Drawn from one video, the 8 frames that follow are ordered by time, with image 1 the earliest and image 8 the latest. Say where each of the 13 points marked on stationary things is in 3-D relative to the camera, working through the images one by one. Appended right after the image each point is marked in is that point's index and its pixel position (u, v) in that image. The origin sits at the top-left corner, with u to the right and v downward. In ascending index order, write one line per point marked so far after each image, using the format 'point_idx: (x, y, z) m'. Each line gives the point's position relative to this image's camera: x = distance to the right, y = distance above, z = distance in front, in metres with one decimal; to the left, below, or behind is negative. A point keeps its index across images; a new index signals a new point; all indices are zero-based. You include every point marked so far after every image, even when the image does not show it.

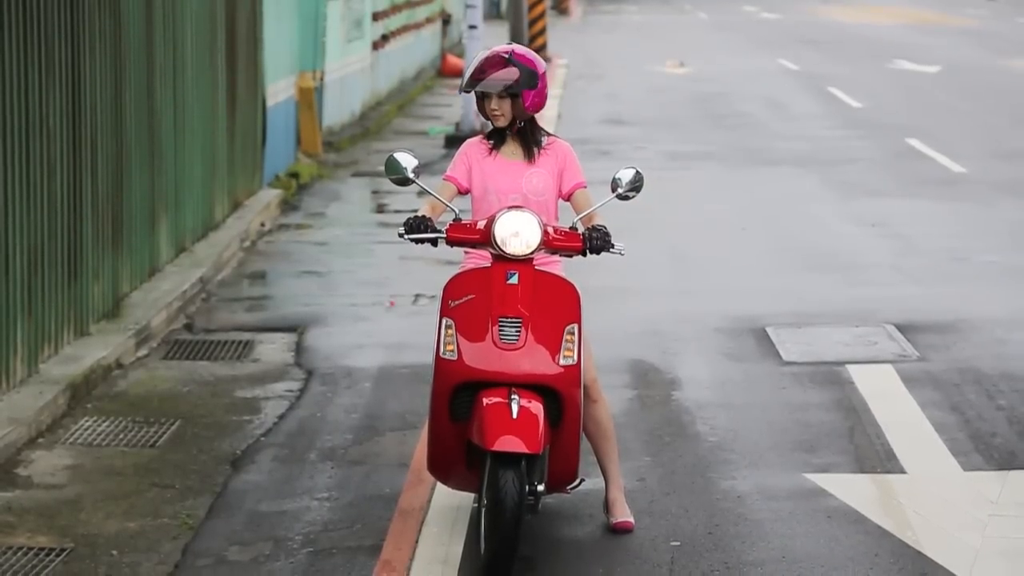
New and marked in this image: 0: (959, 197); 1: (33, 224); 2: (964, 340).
0: (+3.7, +0.8, +14.2) m
1: (-2.3, +0.3, +8.2) m
2: (+2.4, -0.3, +9.0) m
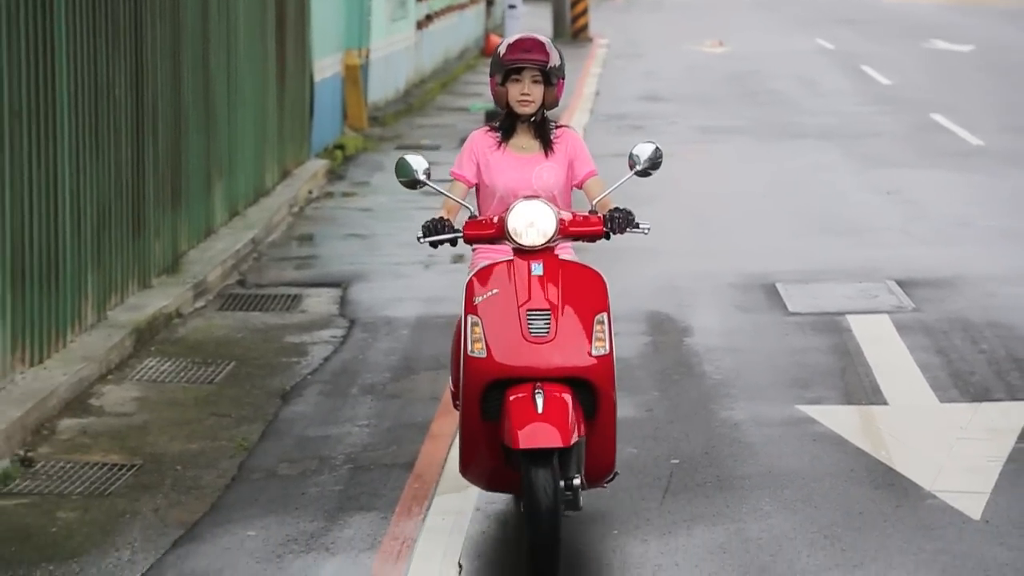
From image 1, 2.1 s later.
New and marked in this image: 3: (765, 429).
0: (+4.0, +1.1, +14.8) m
1: (-2.2, +0.5, +9.0) m
2: (+2.5, 0.0, +9.7) m
3: (+1.1, -0.6, +7.2) m
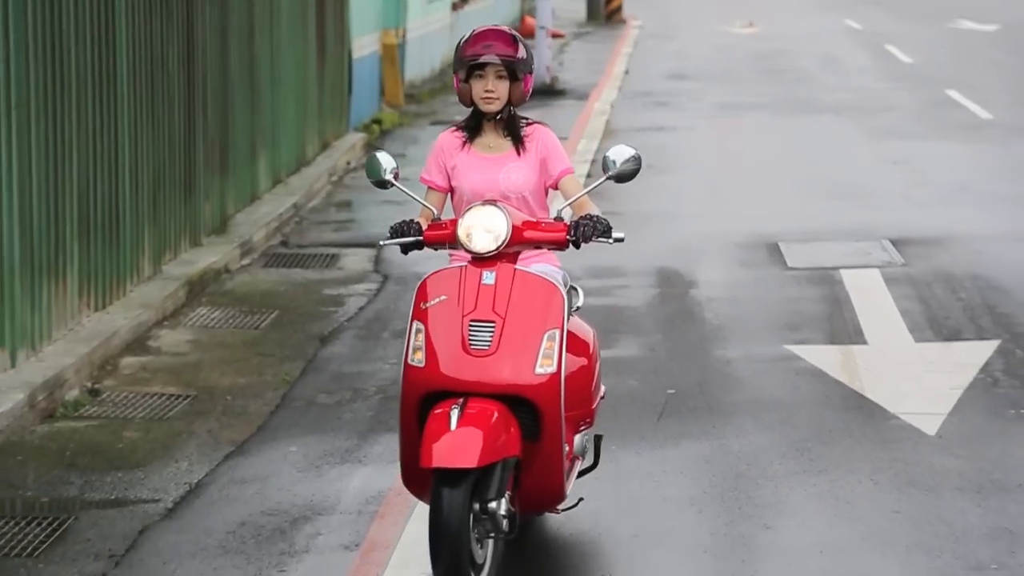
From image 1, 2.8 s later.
0: (+4.2, +1.4, +15.5) m
1: (-2.1, +0.8, +9.9) m
2: (+2.6, +0.2, +10.4) m
3: (+1.1, -0.4, +8.0) m
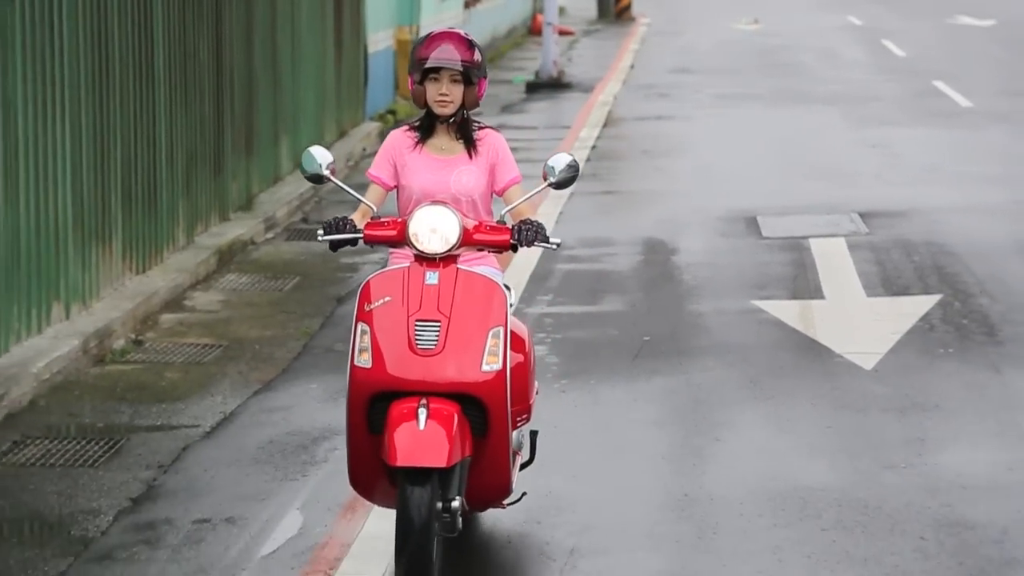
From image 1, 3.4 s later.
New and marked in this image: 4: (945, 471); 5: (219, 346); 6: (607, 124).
0: (+4.3, +1.6, +16.5) m
1: (-2.1, +1.0, +11.0) m
2: (+2.6, +0.4, +11.4) m
3: (+1.1, -0.2, +9.1) m
4: (+1.6, -0.7, +6.3) m
5: (-1.6, -0.3, +9.0) m
6: (+1.0, +1.7, +17.6) m
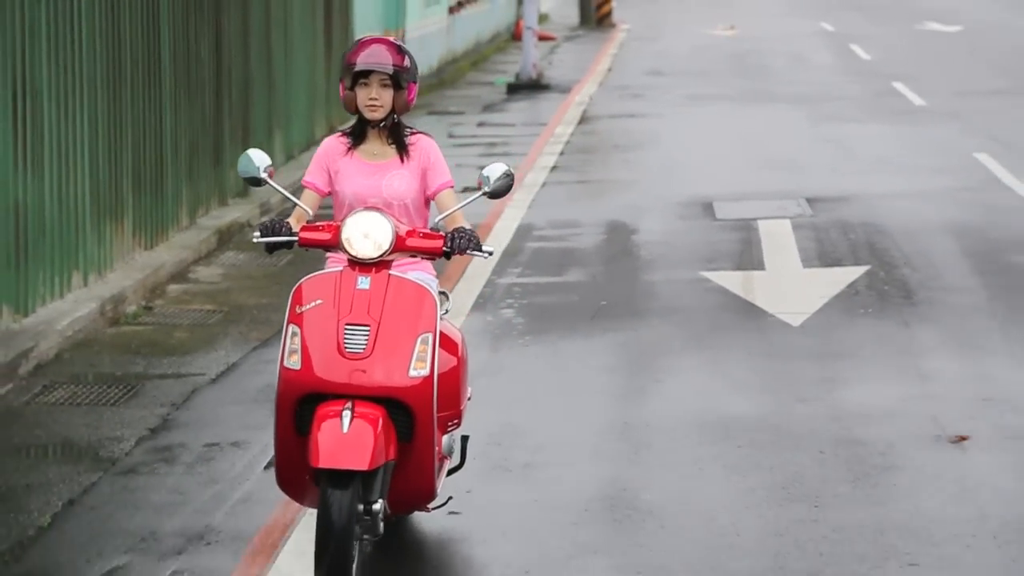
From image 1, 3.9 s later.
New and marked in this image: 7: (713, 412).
0: (+4.1, +1.7, +17.6) m
1: (-2.3, +1.2, +12.0) m
2: (+2.5, +0.6, +12.5) m
3: (+1.0, 0.0, +10.1) m
4: (+1.5, -0.5, +7.4) m
5: (-1.7, -0.1, +10.1) m
6: (+0.8, +1.8, +18.7) m
7: (+0.9, -0.5, +7.4) m
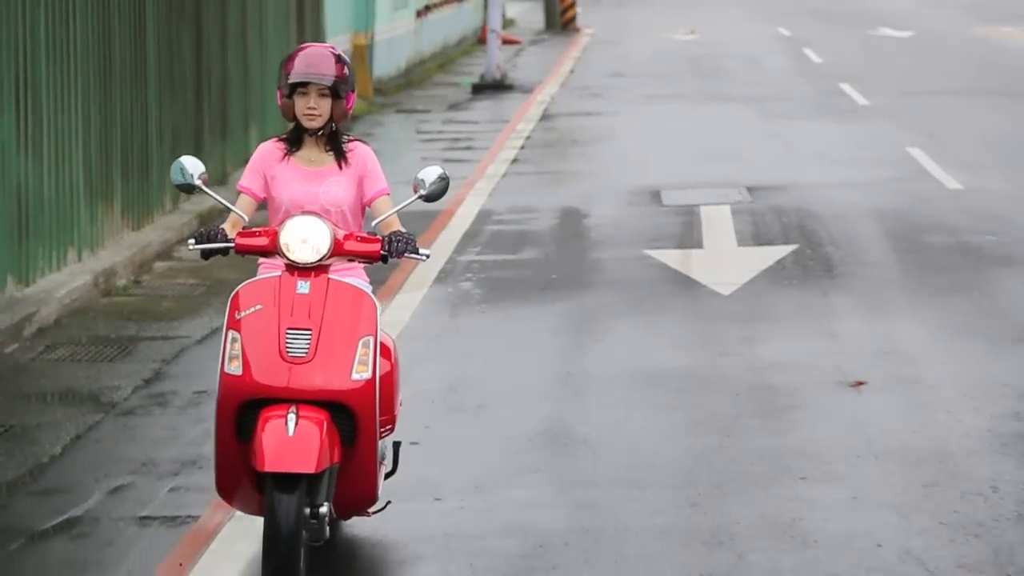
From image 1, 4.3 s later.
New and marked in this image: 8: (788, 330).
0: (+3.7, +1.8, +18.6) m
1: (-2.6, +1.3, +12.9) m
2: (+2.2, +0.7, +13.5) m
3: (+0.7, +0.2, +11.1) m
4: (+1.2, -0.3, +8.3) m
5: (-2.0, 0.0, +11.0) m
6: (+0.3, +1.9, +19.6) m
7: (+0.7, -0.4, +8.3) m
8: (+1.4, -0.2, +8.9) m
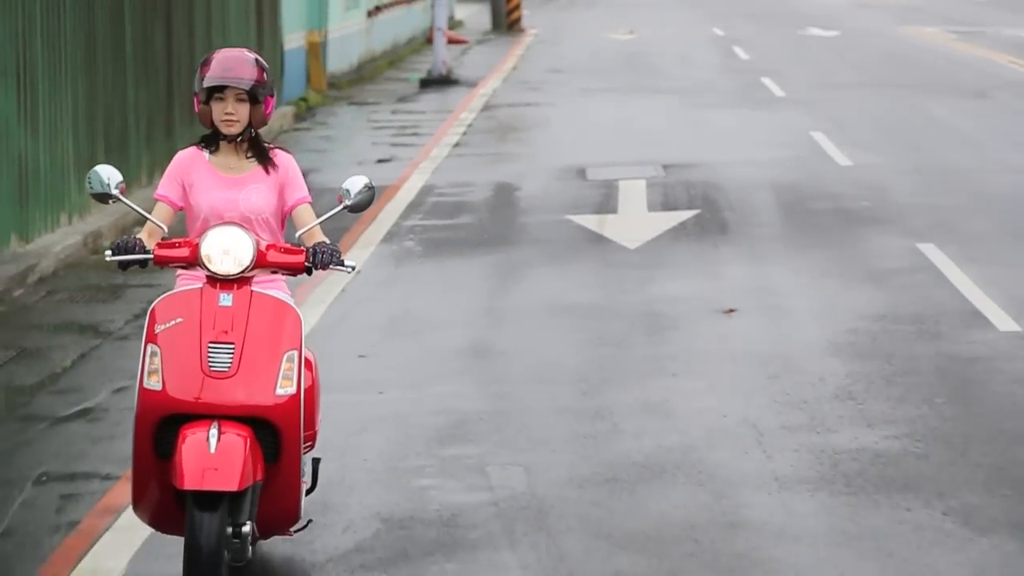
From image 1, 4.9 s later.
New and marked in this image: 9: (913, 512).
0: (+3.0, +2.1, +20.3) m
1: (-3.1, +1.6, +14.4) m
2: (+1.6, +1.0, +15.1) m
3: (+0.2, +0.5, +12.7) m
4: (+0.9, 0.0, +10.0) m
5: (-2.4, +0.3, +12.5) m
6: (-0.3, +2.2, +21.2) m
7: (+0.3, -0.1, +9.9) m
8: (+1.0, +0.1, +10.5) m
9: (+1.4, -0.8, +6.0) m
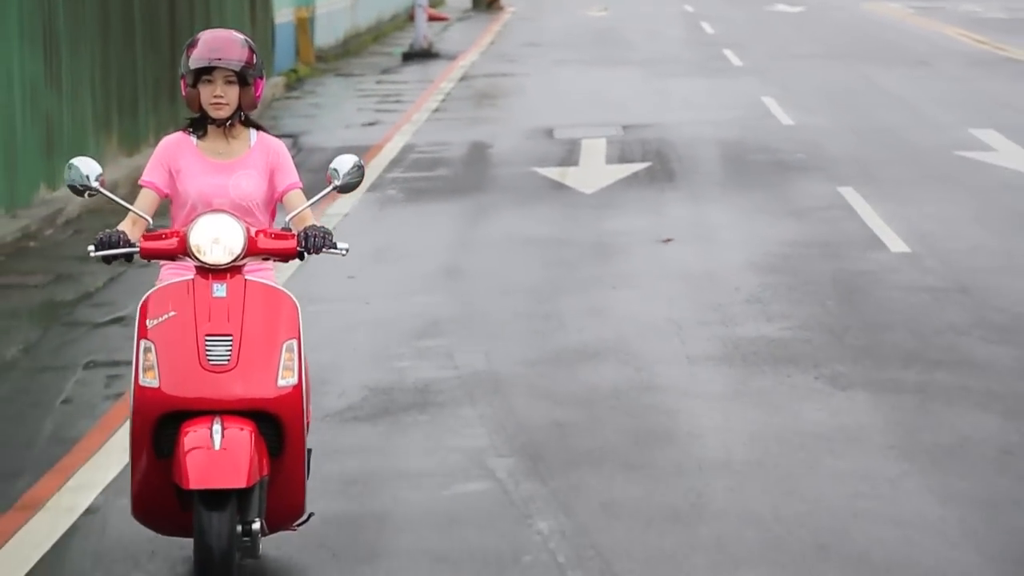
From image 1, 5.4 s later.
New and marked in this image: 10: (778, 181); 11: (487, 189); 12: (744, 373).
0: (+2.7, +2.7, +21.8) m
1: (-3.3, +2.1, +15.9) m
2: (+1.4, +1.5, +16.6) m
3: (0.0, +0.9, +14.2) m
4: (+0.6, +0.4, +11.5) m
5: (-2.7, +0.8, +14.0) m
6: (-0.7, +2.8, +22.7) m
7: (+0.1, +0.4, +11.4) m
8: (+0.8, +0.5, +12.0) m
9: (+1.2, -0.4, +7.5) m
10: (+2.1, +0.8, +13.1) m
11: (-0.2, +0.8, +13.6) m
12: (+1.0, -0.4, +7.7) m
